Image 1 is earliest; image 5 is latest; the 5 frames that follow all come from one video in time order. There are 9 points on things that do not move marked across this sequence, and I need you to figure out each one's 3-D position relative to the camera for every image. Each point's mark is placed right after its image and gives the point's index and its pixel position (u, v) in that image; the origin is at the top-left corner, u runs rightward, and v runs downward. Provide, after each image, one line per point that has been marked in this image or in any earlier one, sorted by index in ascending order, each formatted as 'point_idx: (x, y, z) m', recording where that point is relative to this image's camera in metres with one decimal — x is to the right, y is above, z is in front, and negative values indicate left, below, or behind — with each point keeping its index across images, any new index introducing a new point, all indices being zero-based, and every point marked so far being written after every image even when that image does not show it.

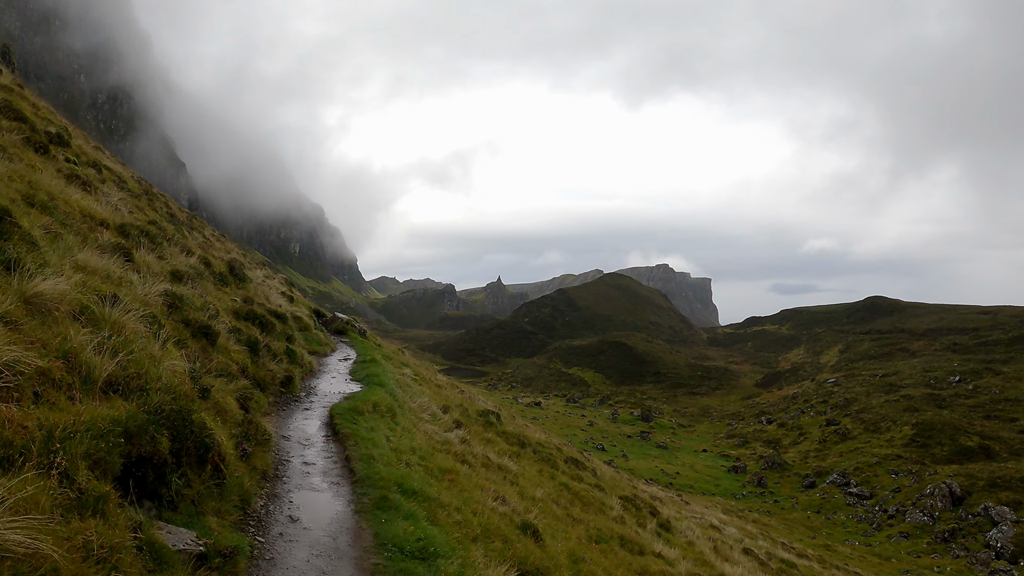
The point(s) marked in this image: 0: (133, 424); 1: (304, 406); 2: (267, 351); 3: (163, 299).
0: (-6.8, -2.5, +8.1) m
1: (-8.3, -4.7, +17.7) m
2: (-10.0, -2.7, +18.5) m
3: (-11.5, -0.4, +14.7) m
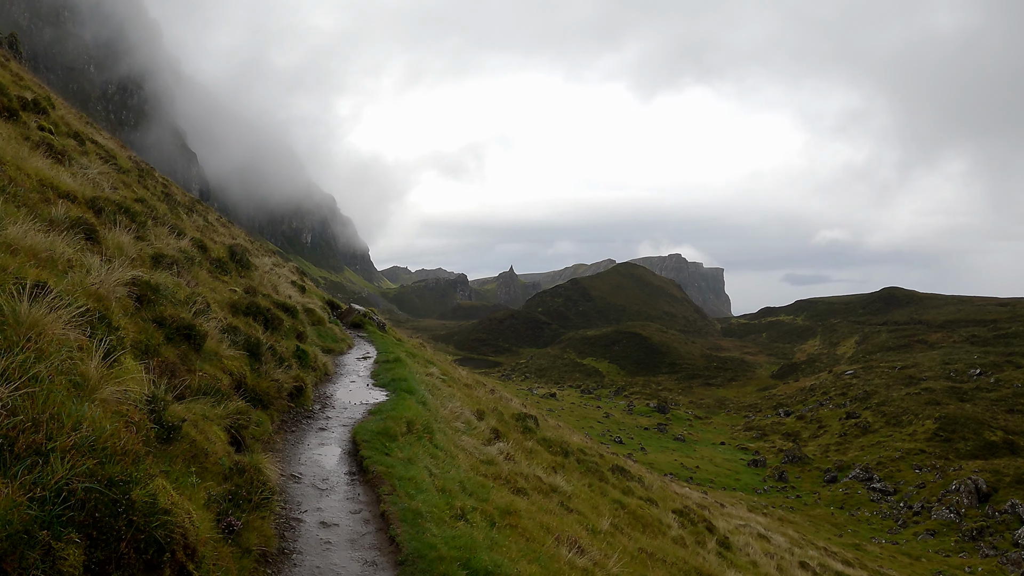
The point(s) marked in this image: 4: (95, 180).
0: (-4.8, -2.3, +4.2) m
1: (-6.0, -4.3, +13.9) m
2: (-7.7, -2.3, +14.7) m
3: (-9.3, -0.1, +10.9) m
4: (-17.5, +4.5, +18.8) m
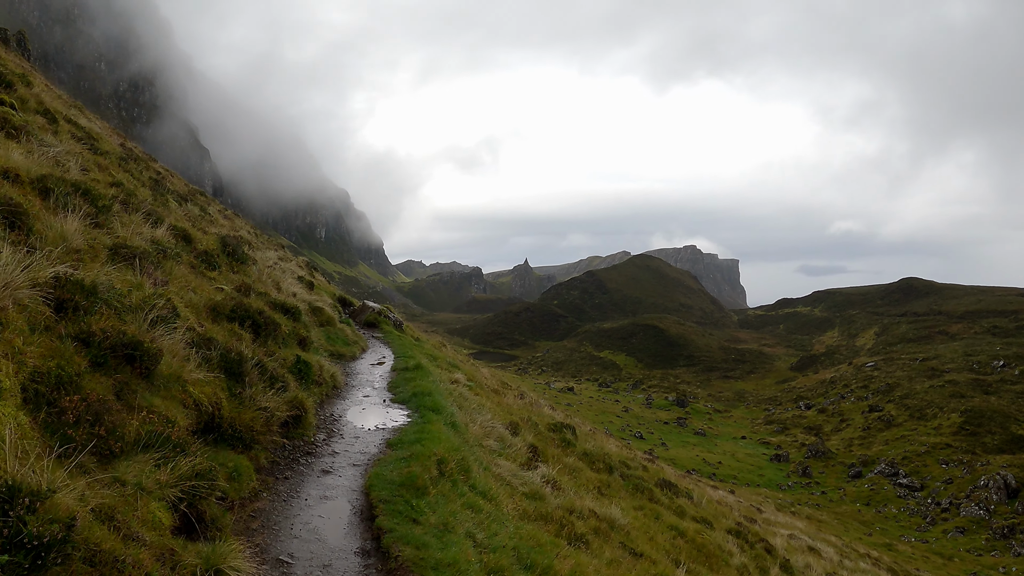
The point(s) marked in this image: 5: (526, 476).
0: (-3.6, -2.4, +0.8) m
1: (-4.5, -4.2, +10.5) m
2: (-6.2, -2.2, +11.3) m
3: (-7.9, -0.1, +7.6) m
4: (-15.8, +4.6, +15.6) m
5: (+0.5, -7.0, +16.8) m
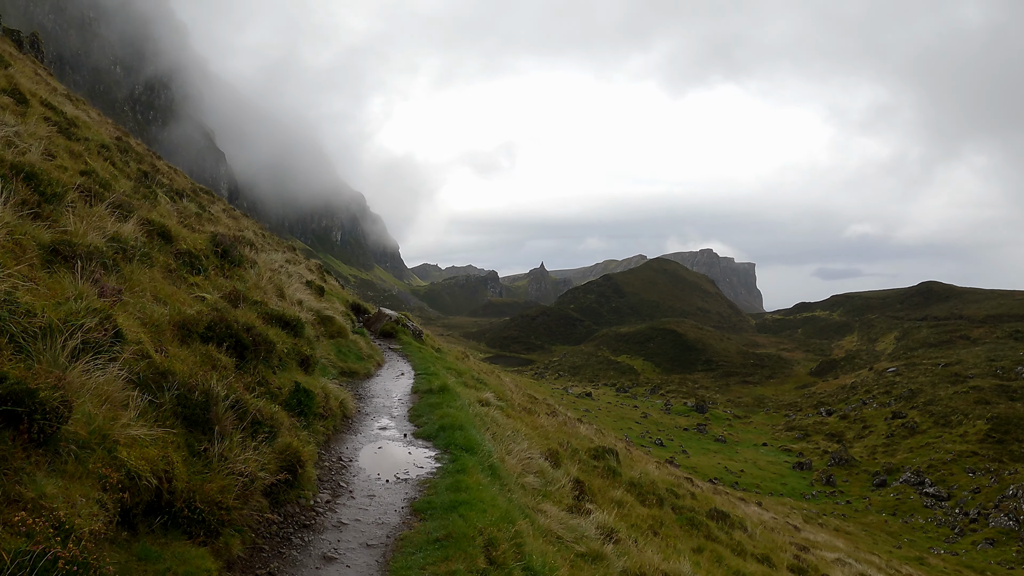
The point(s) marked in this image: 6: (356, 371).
0: (-2.6, -2.5, -2.3) m
1: (-3.1, -4.4, +7.4) m
2: (-4.8, -2.4, +8.3) m
3: (-6.7, -0.3, +4.6) m
4: (-14.4, +4.3, +12.9) m
5: (+2.0, -7.3, +13.5) m
6: (-6.2, -3.3, +17.7) m
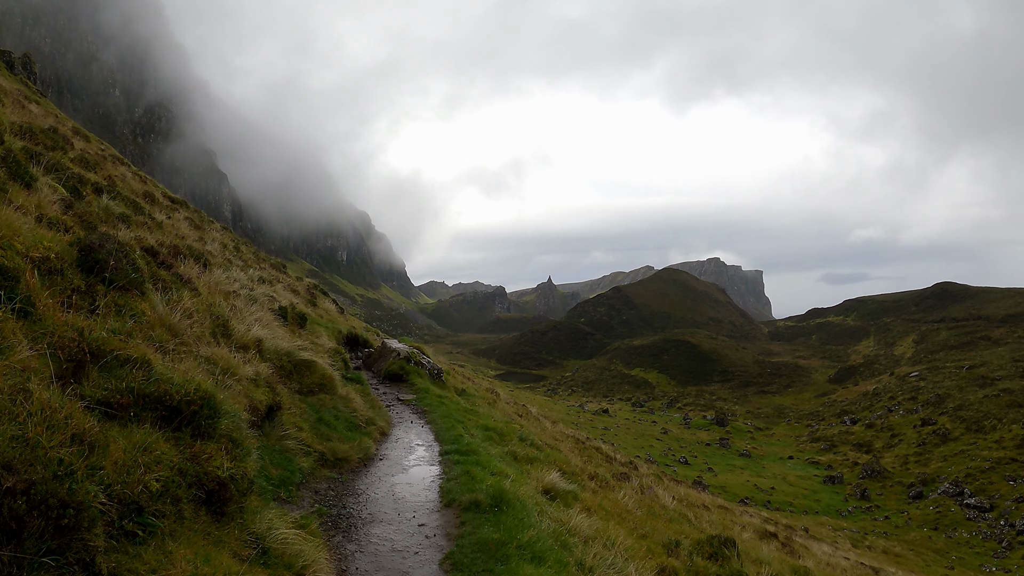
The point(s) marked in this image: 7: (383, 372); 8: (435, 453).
0: (-0.7, -2.5, -9.5) m
1: (-1.0, -4.7, +0.2) m
2: (-2.8, -2.8, +1.2) m
3: (-4.7, -0.6, -2.4) m
4: (-12.4, +3.5, +6.2) m
5: (+4.4, -7.6, +6.1) m
6: (-3.9, -4.0, +10.5) m
7: (-5.3, -3.5, +18.9) m
8: (-2.0, -4.5, +12.2) m
